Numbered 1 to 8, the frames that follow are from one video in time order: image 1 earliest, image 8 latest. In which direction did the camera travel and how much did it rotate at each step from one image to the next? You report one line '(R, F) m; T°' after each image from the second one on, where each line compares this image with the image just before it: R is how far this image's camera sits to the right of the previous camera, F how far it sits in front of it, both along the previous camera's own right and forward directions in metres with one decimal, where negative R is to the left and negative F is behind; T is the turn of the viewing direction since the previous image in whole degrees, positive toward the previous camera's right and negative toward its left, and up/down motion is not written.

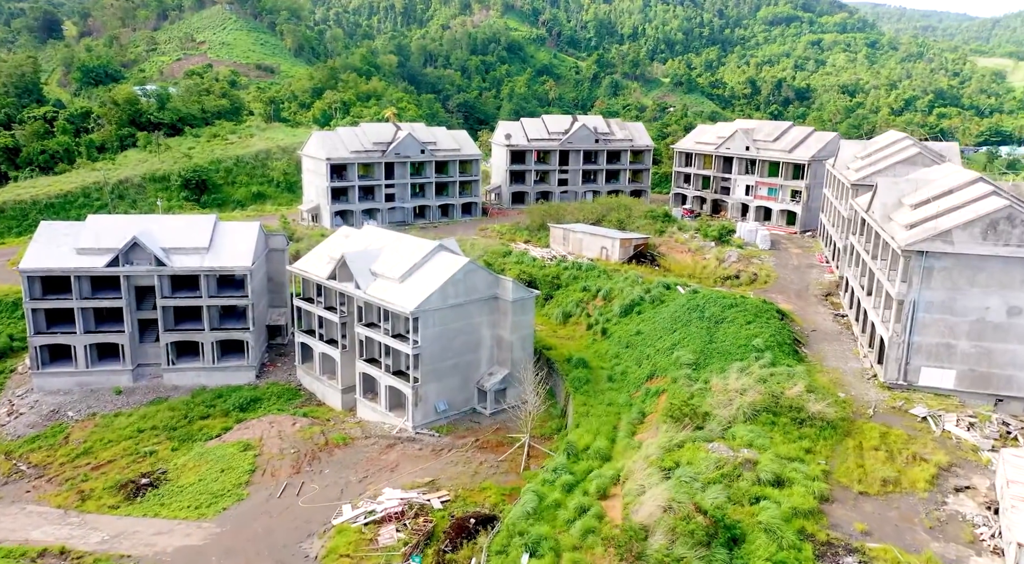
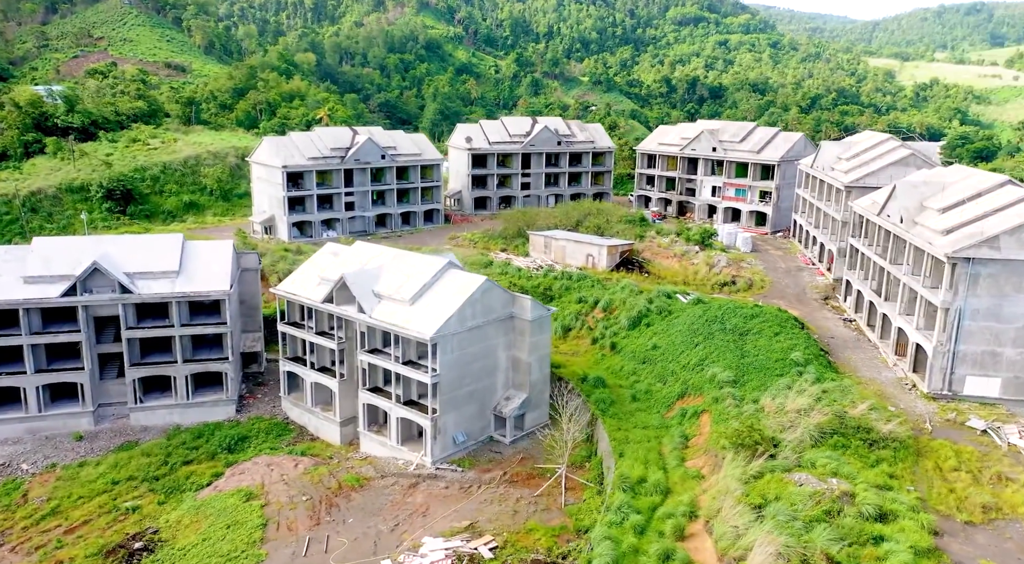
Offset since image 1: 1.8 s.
(-4.4, +2.7) m; +6°
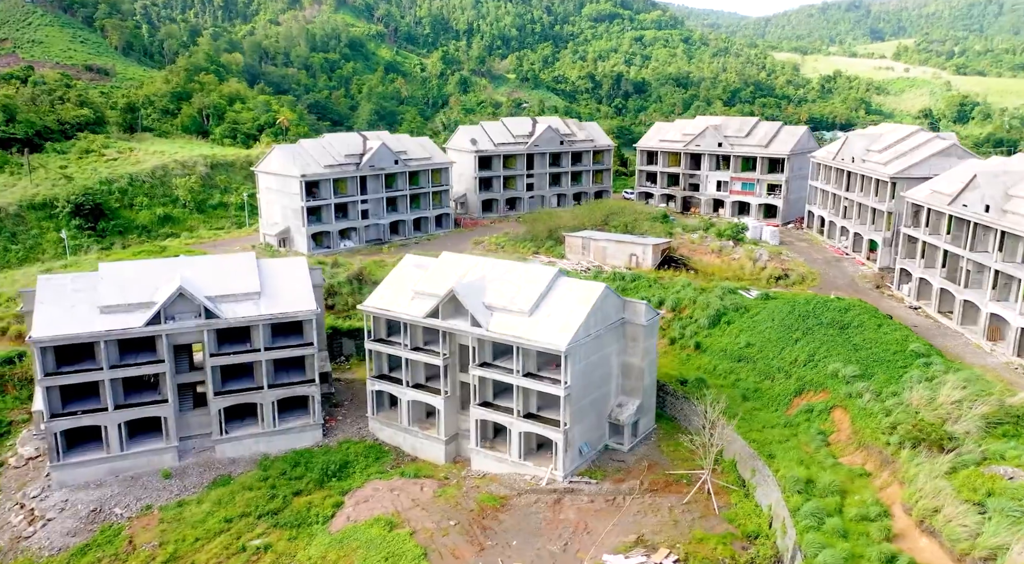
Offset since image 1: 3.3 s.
(-8.3, +1.3) m; +6°
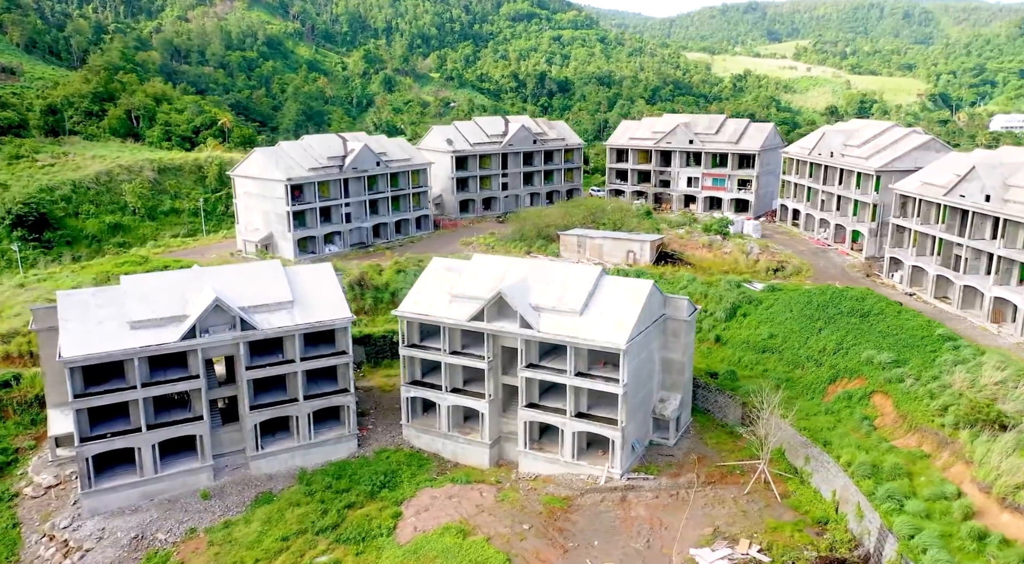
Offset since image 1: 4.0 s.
(-5.3, +0.5) m; +6°
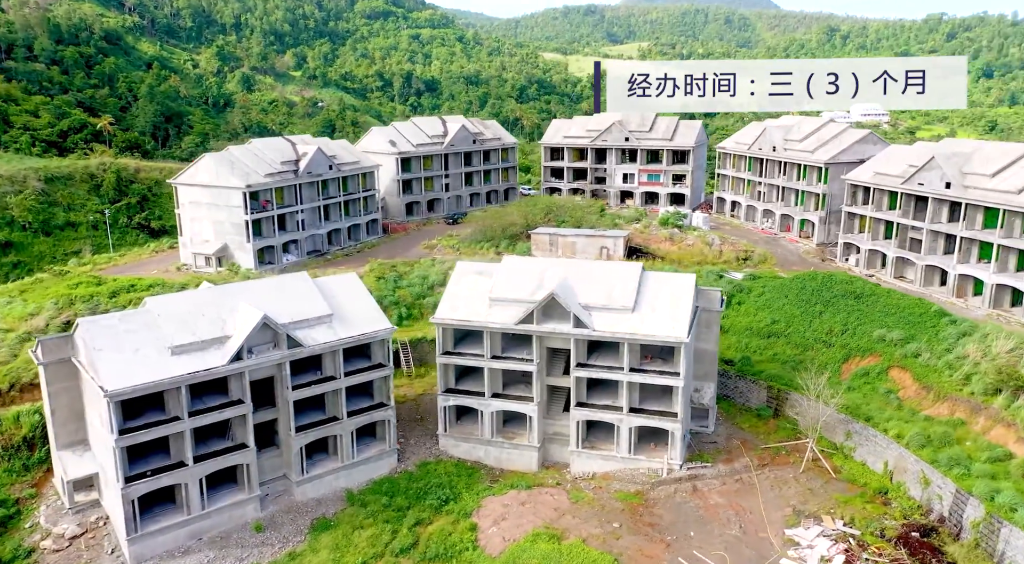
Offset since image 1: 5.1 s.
(-7.8, +1.1) m; +11°
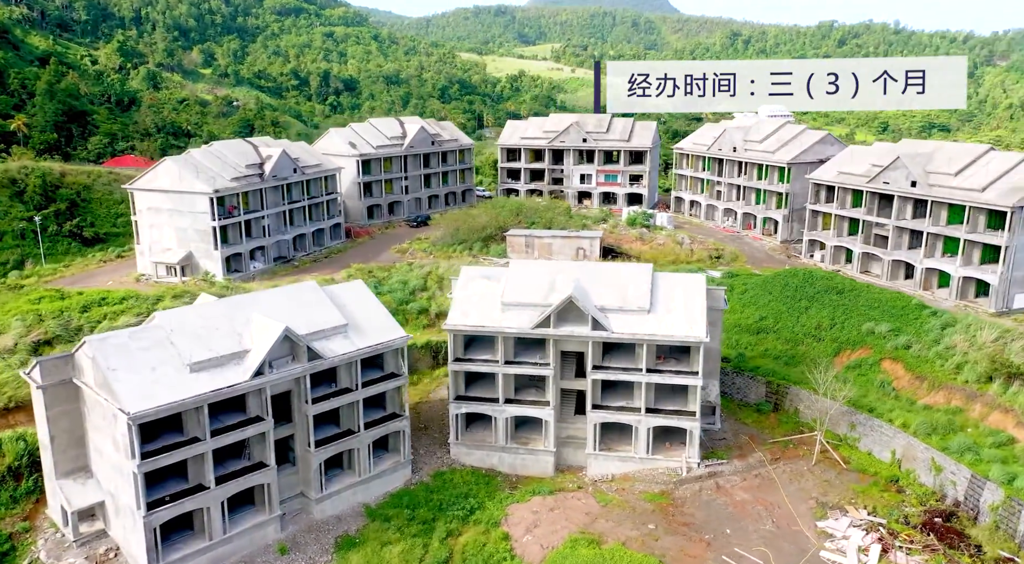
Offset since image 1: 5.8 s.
(-4.1, +0.6) m; +6°
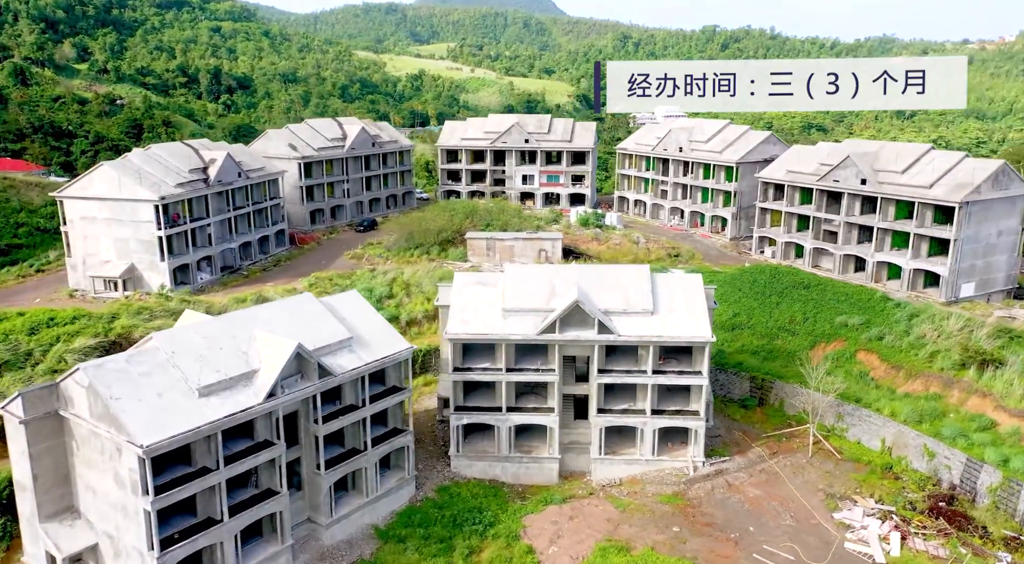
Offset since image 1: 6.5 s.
(-4.2, +1.0) m; +8°
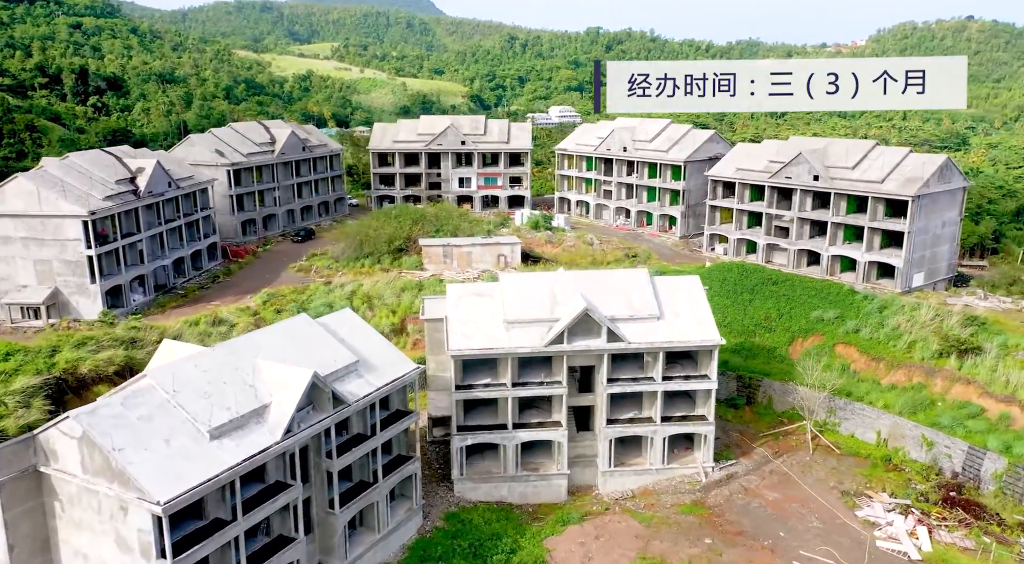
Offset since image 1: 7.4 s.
(-4.3, +2.0) m; +8°
